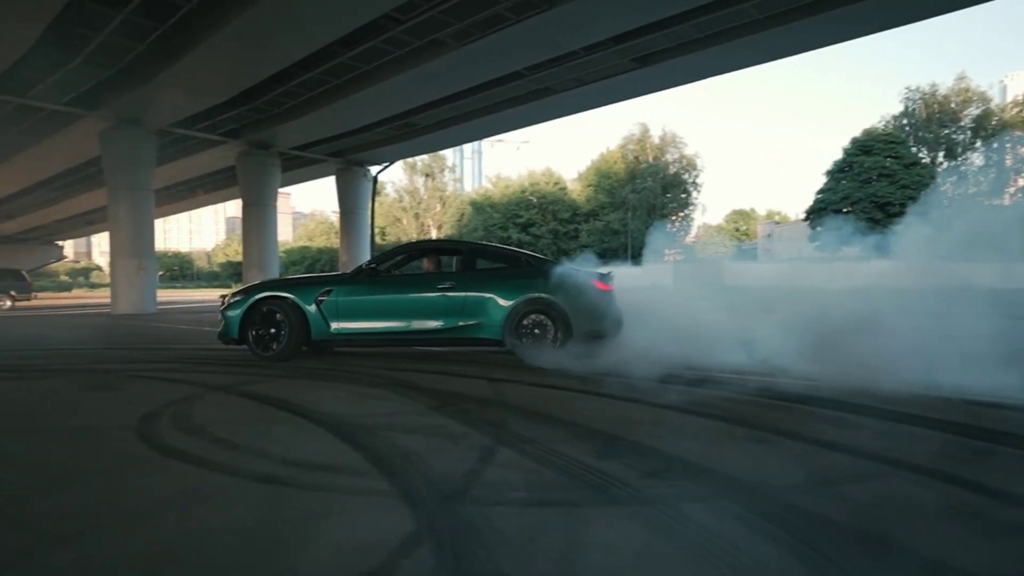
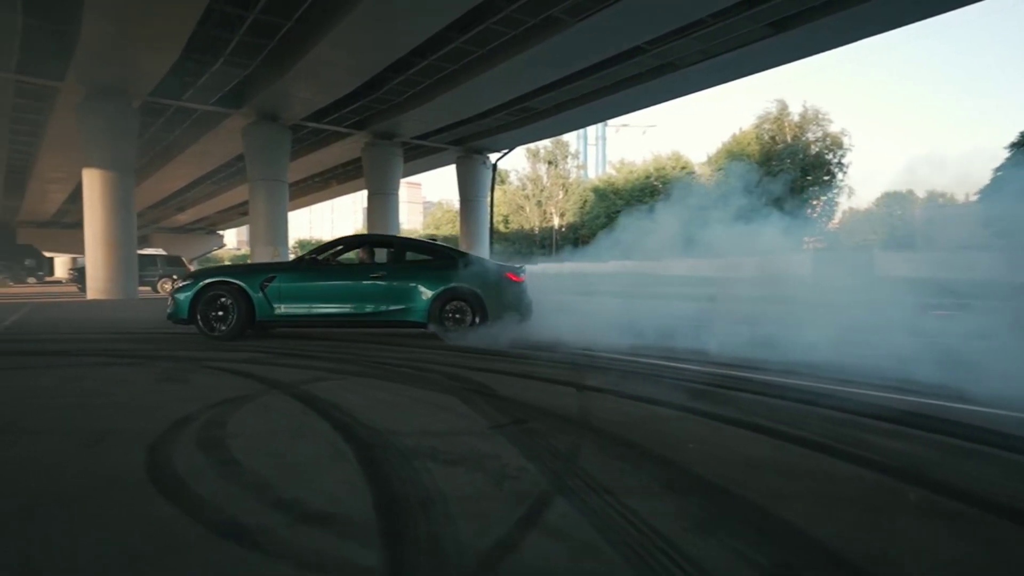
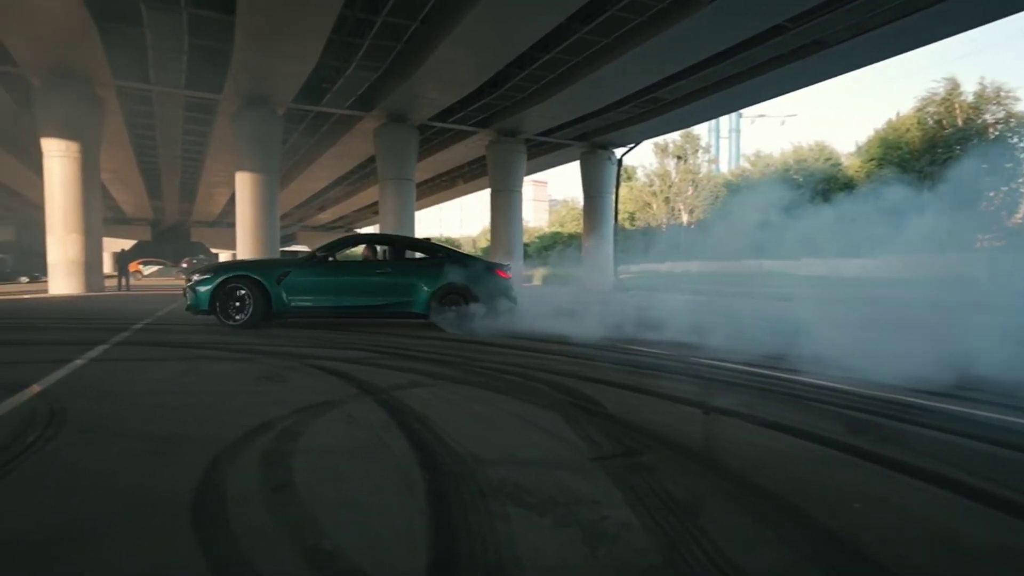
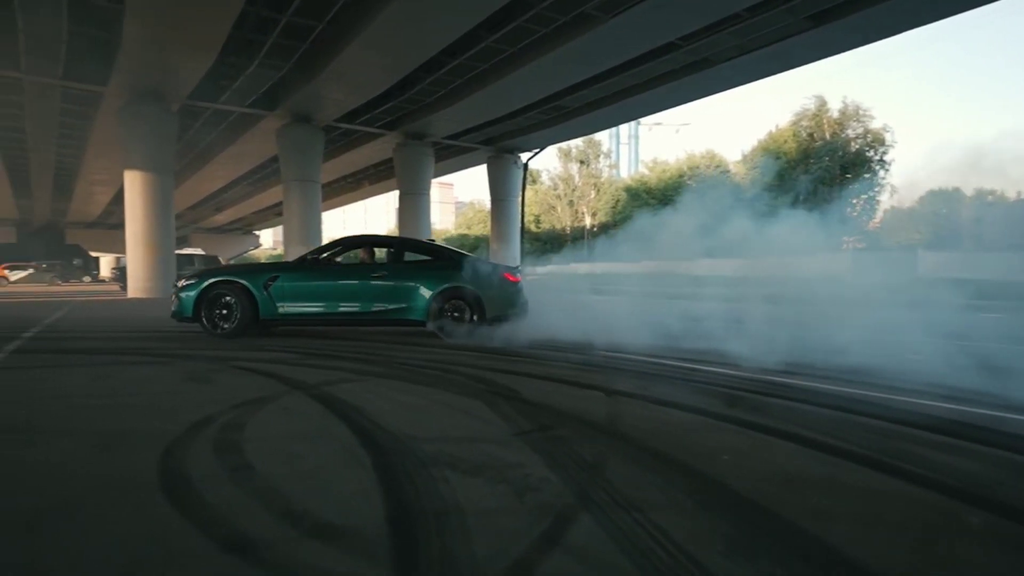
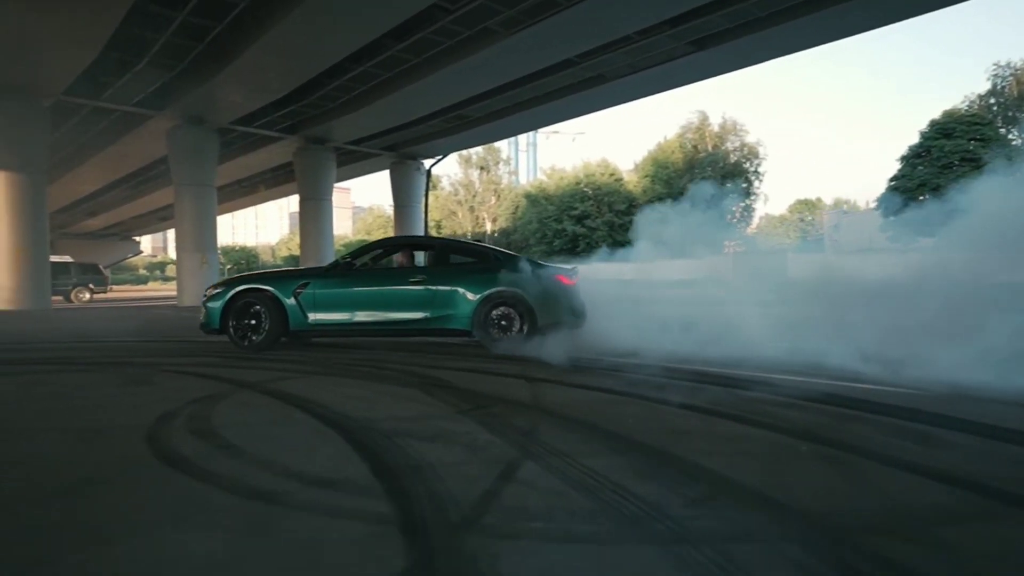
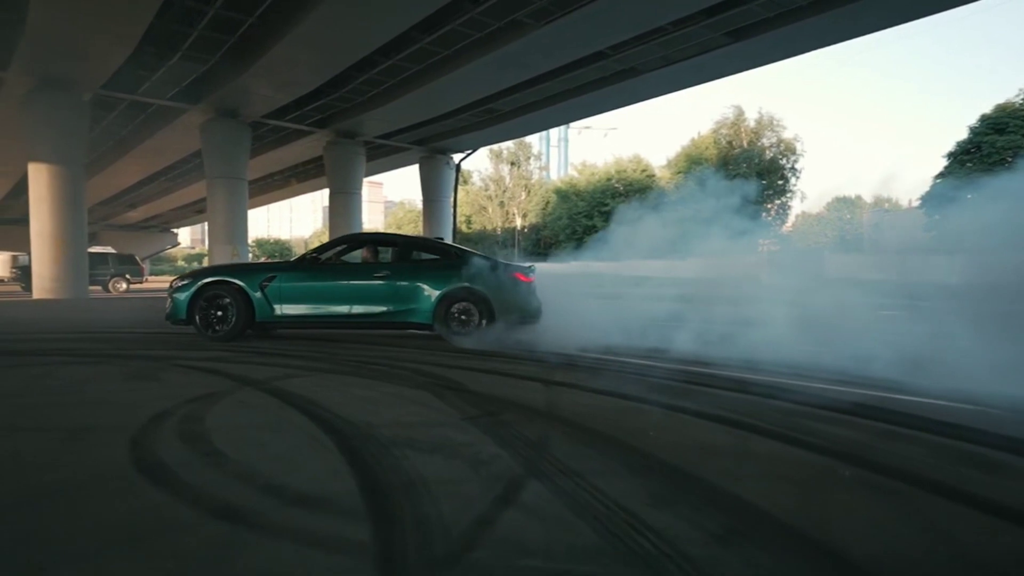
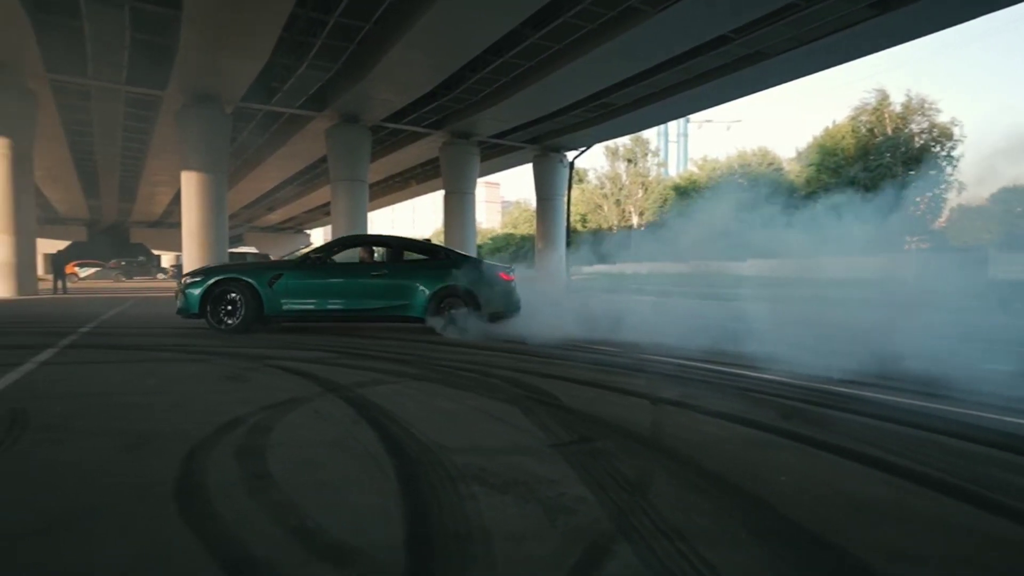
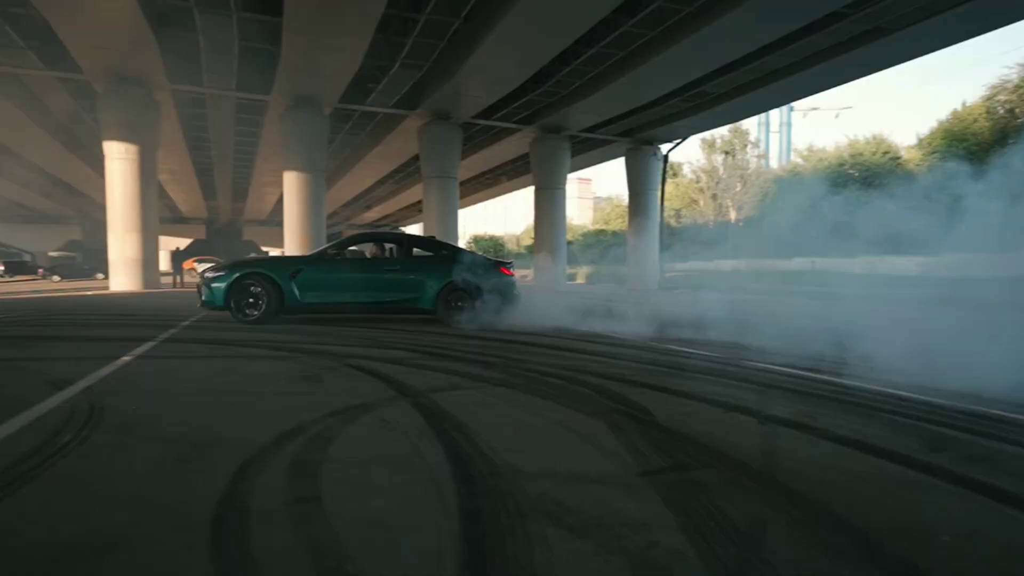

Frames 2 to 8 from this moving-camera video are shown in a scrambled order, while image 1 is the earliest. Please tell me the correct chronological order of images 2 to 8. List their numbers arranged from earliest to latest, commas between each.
5, 6, 2, 4, 7, 3, 8
